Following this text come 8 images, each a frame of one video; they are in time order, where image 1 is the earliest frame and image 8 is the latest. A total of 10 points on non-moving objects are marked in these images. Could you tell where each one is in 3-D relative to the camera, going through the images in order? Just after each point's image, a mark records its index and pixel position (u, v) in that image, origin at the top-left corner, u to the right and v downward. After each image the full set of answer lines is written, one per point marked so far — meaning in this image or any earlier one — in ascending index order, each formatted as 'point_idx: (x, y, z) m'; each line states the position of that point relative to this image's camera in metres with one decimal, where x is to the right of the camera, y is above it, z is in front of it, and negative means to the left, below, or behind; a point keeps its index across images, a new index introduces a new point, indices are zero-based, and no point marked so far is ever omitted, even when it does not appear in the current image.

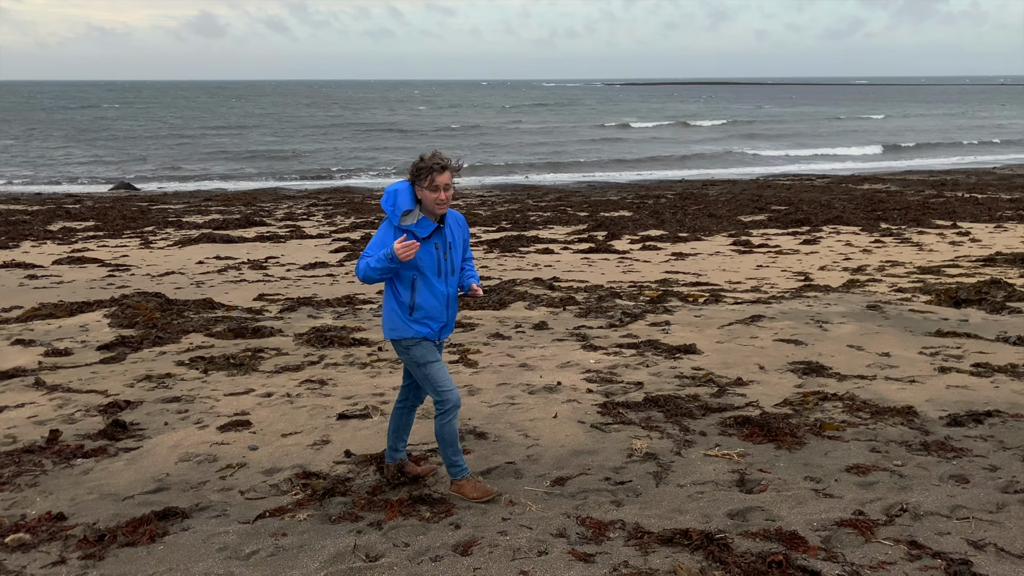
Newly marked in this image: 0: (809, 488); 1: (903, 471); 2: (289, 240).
0: (+1.1, -0.7, +3.0) m
1: (+1.5, -0.7, +3.1) m
2: (-4.8, +1.0, +17.5) m
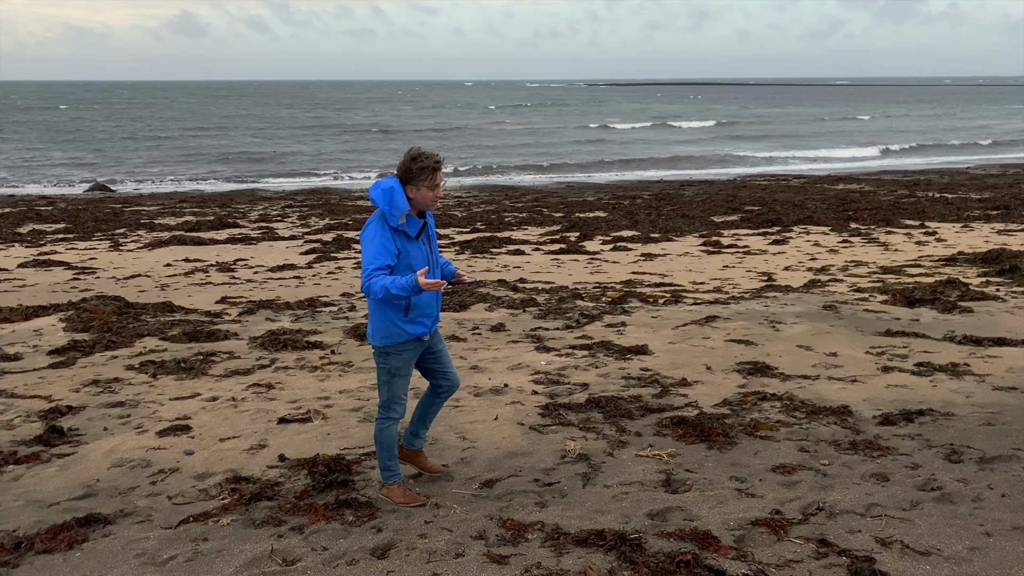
0: (+0.8, -0.7, +3.0) m
1: (+1.2, -0.7, +3.2) m
2: (-5.4, +1.0, +17.4) m
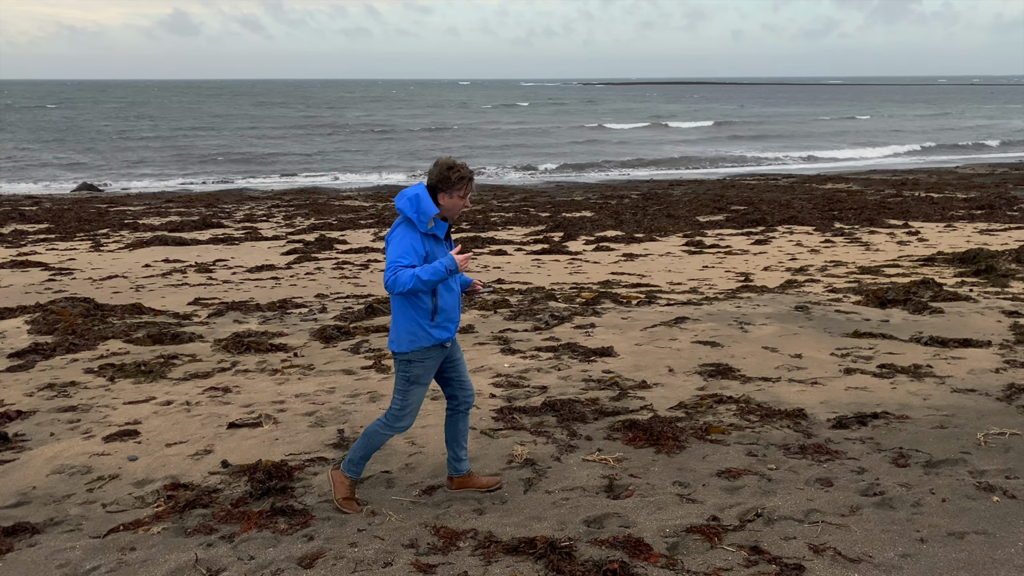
0: (+0.6, -0.8, +3.0) m
1: (+1.0, -0.7, +3.1) m
2: (-5.8, +1.0, +17.3) m
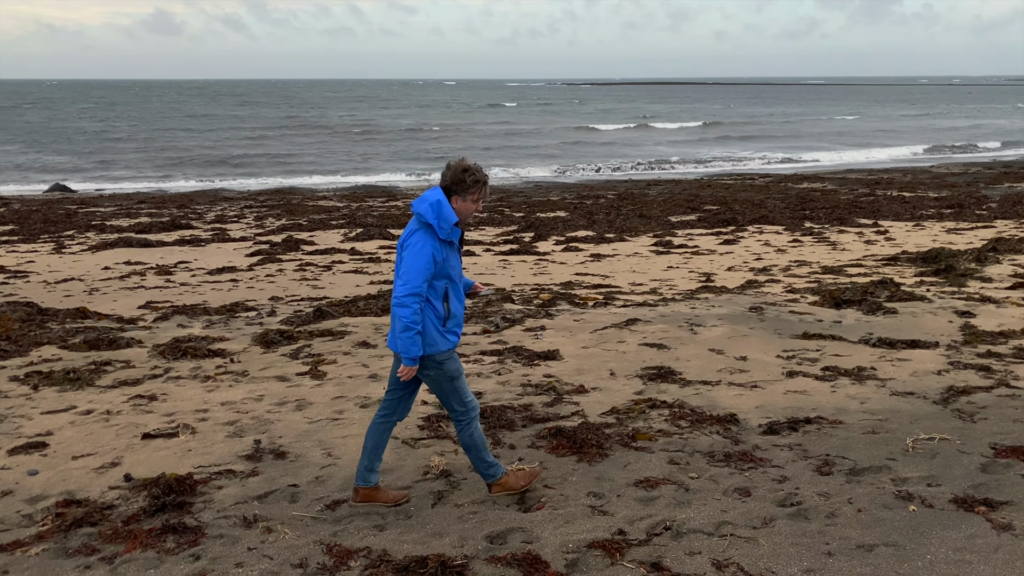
0: (+0.3, -0.8, +2.9) m
1: (+0.7, -0.7, +3.0) m
2: (-6.4, +0.9, +17.1) m
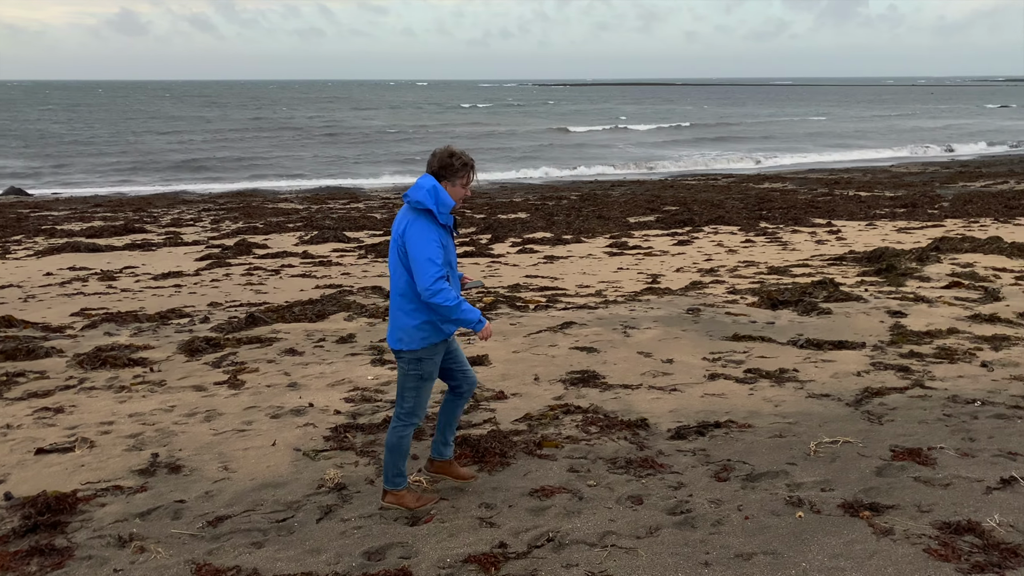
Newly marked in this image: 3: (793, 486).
0: (-0.1, -0.8, +2.8) m
1: (+0.3, -0.8, +3.0) m
2: (-7.3, +0.8, +16.8) m
3: (+1.0, -0.7, +3.0) m
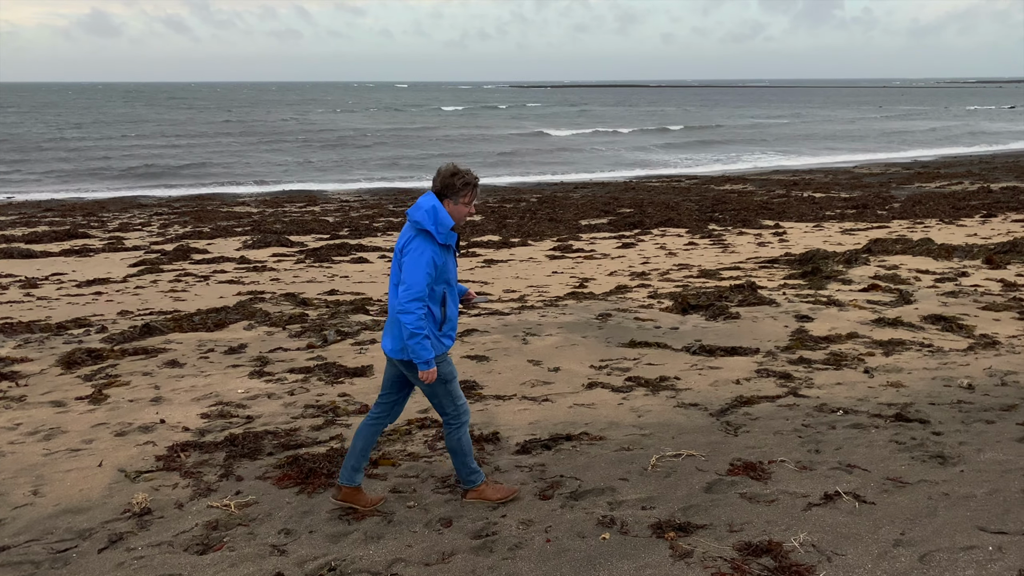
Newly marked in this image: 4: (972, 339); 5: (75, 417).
0: (-0.8, -0.8, +2.7) m
1: (-0.4, -0.8, +2.9) m
2: (-8.4, +0.7, +16.4) m
3: (+0.4, -0.8, +2.9) m
4: (+3.3, -0.4, +5.8) m
5: (-2.4, -0.7, +4.4) m
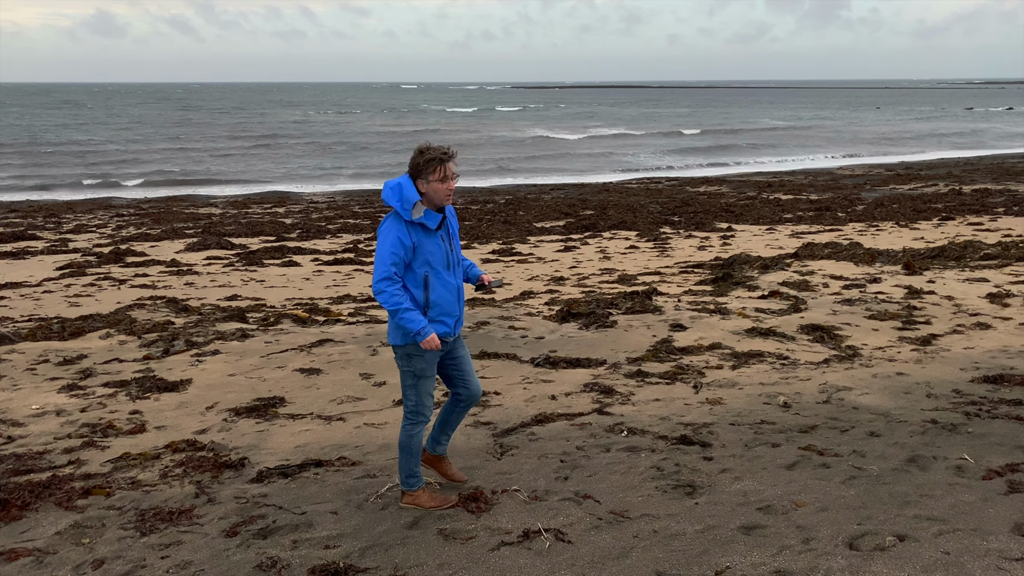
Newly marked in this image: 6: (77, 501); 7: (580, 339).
0: (-1.9, -0.9, +2.4) m
1: (-1.5, -0.9, +2.6) m
2: (-9.6, +0.6, +16.1) m
3: (-0.7, -0.8, +2.6) m
4: (+2.2, -0.4, +5.6) m
5: (-3.4, -0.7, +4.1) m
6: (-1.6, -0.8, +3.1) m
7: (+0.6, -0.4, +6.3) m
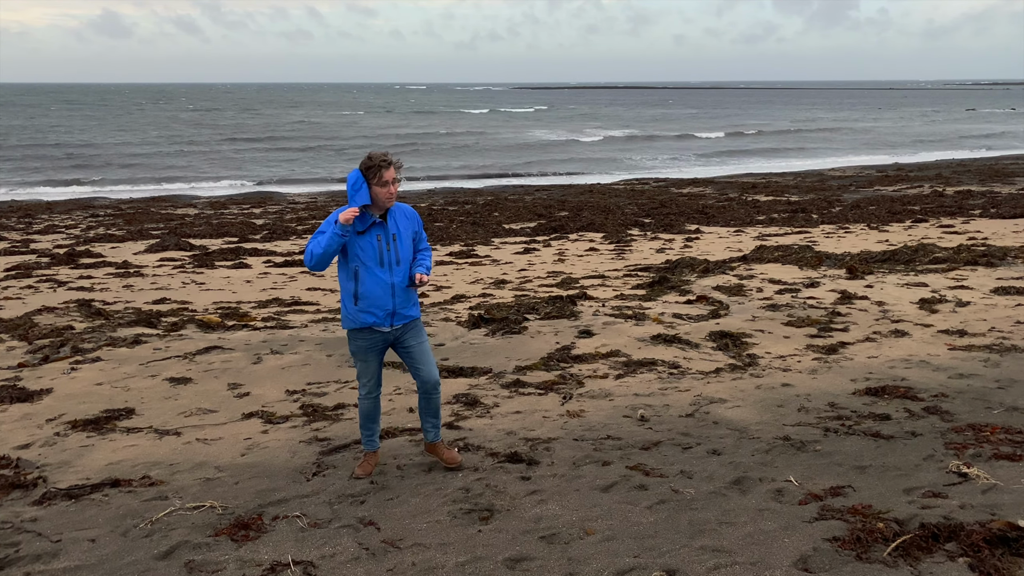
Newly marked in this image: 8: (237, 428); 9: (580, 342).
0: (-2.6, -0.9, +2.2) m
1: (-2.2, -0.9, +2.4) m
2: (-10.3, +0.6, +15.9) m
3: (-1.5, -0.9, +2.4) m
4: (+1.5, -0.5, +5.4) m
5: (-4.2, -0.8, +3.9) m
6: (-2.4, -0.8, +2.9) m
7: (-0.2, -0.4, +6.1) m
8: (-1.4, -0.7, +4.1) m
9: (+0.5, -0.4, +6.0) m
